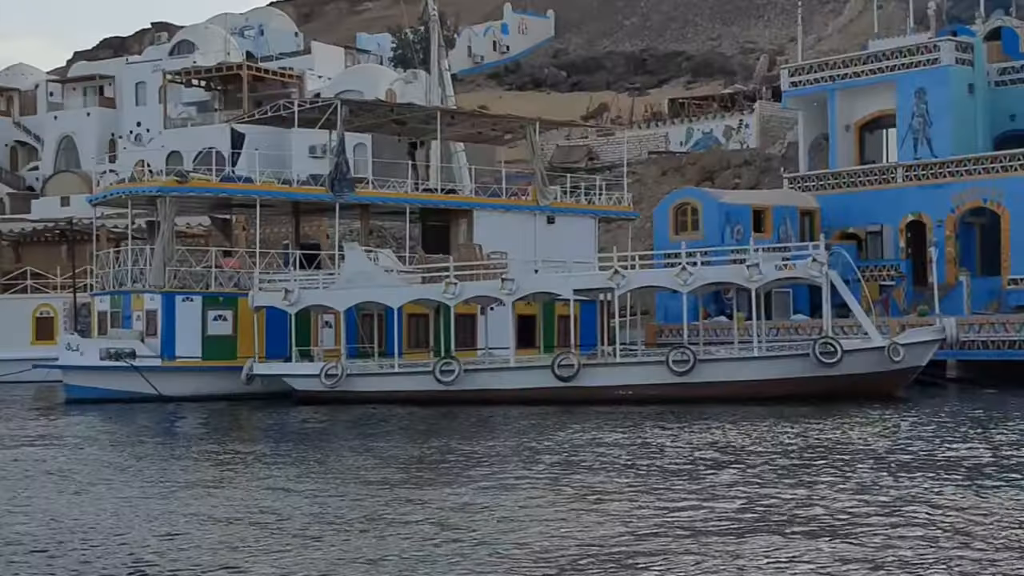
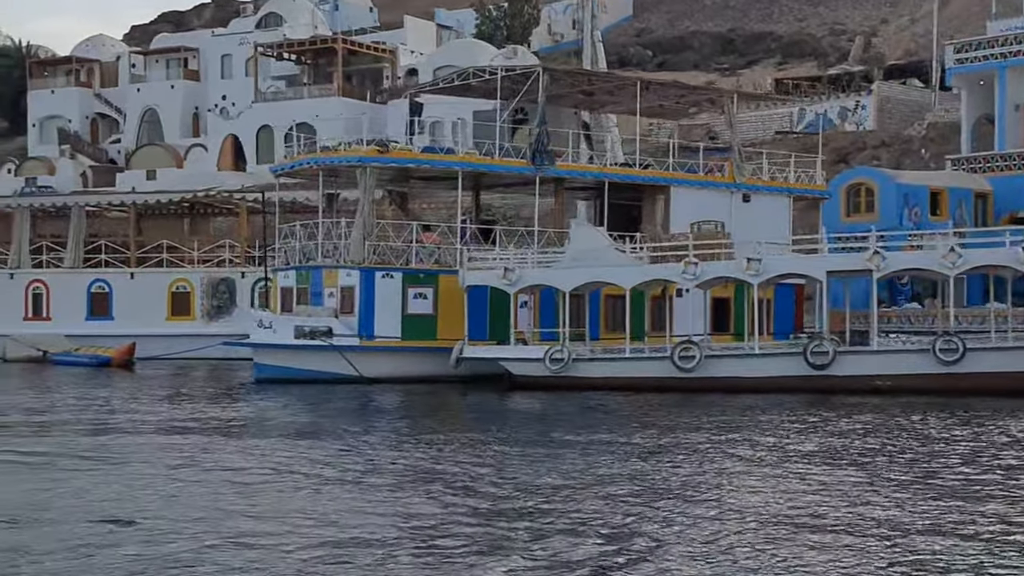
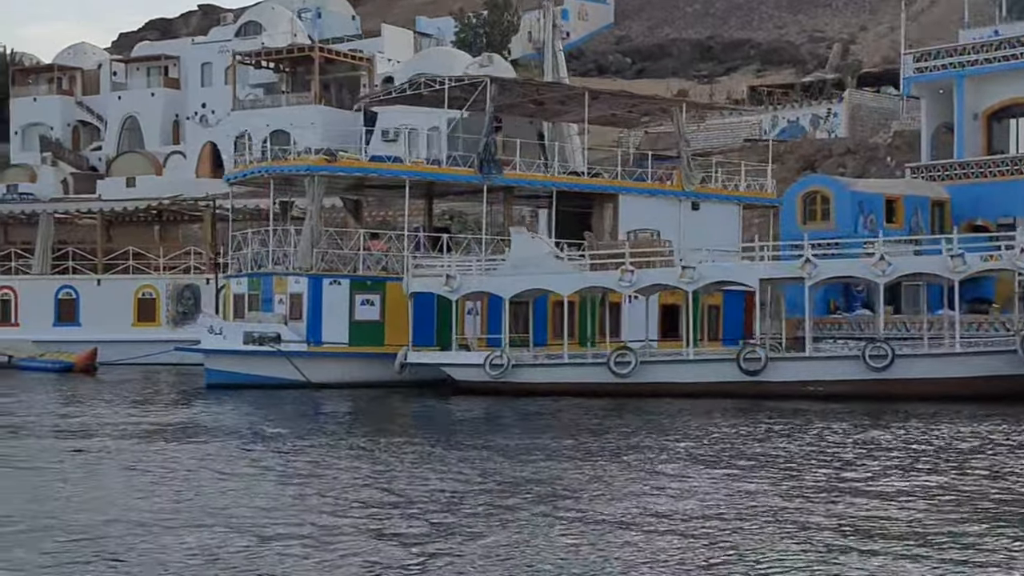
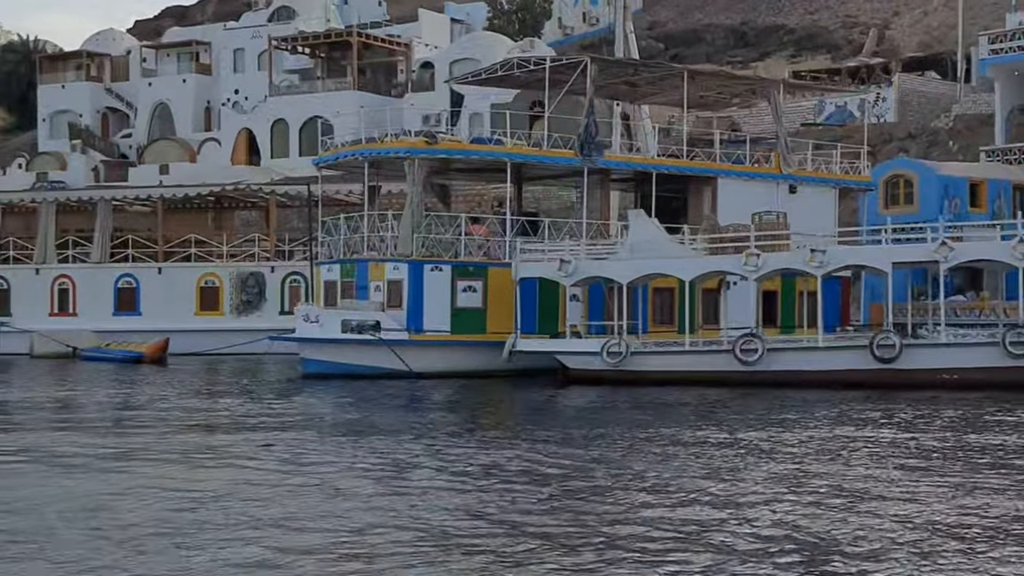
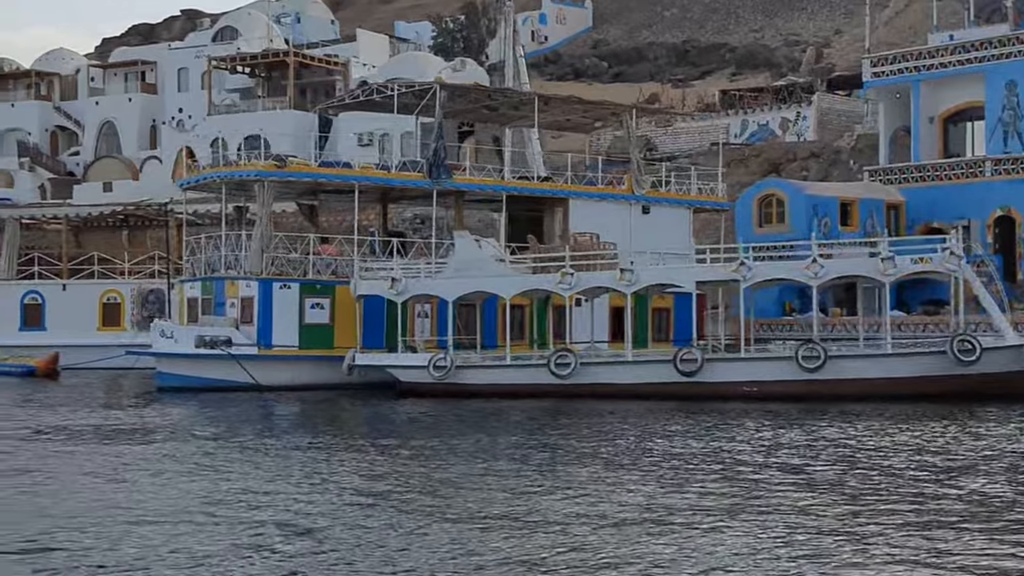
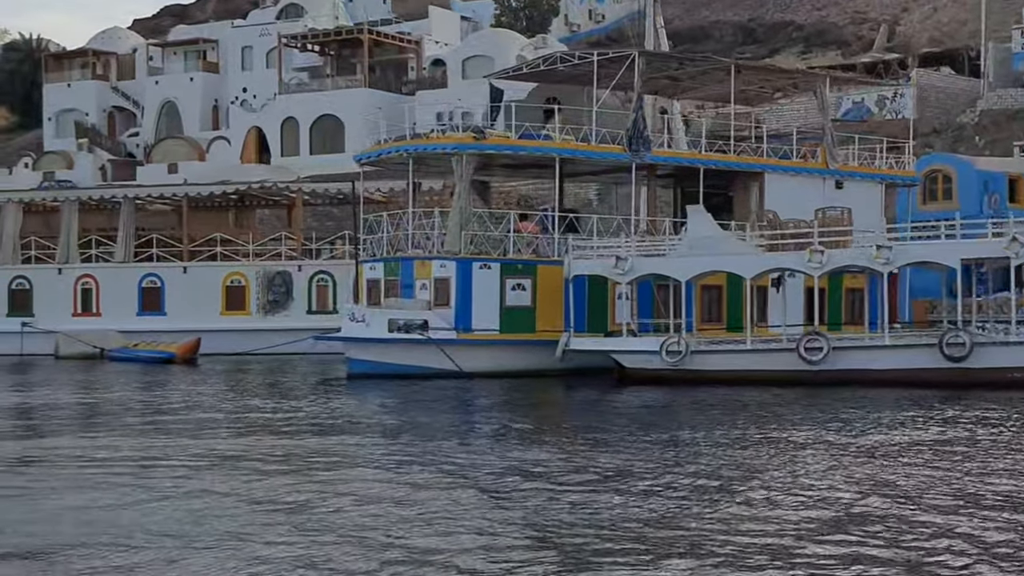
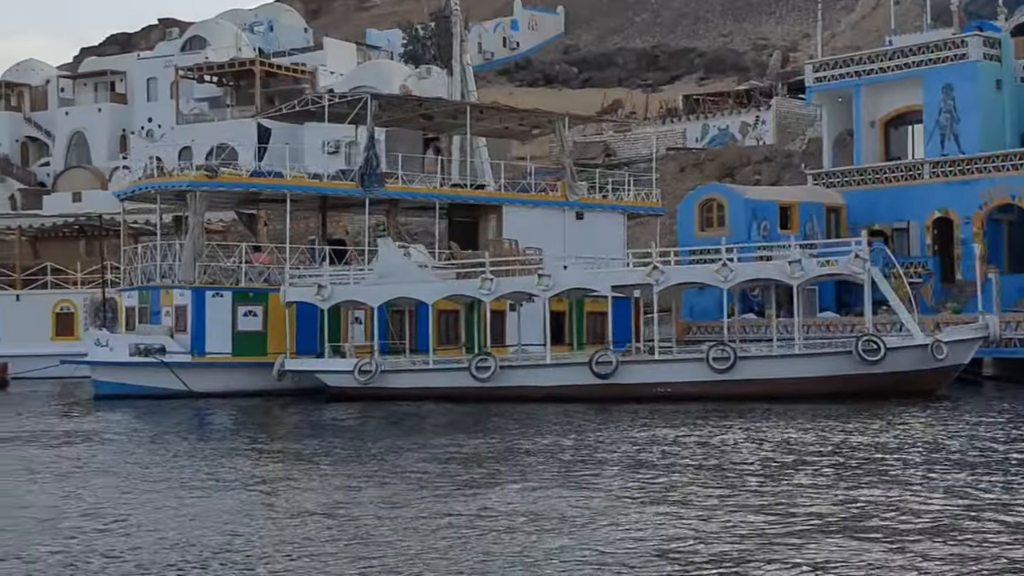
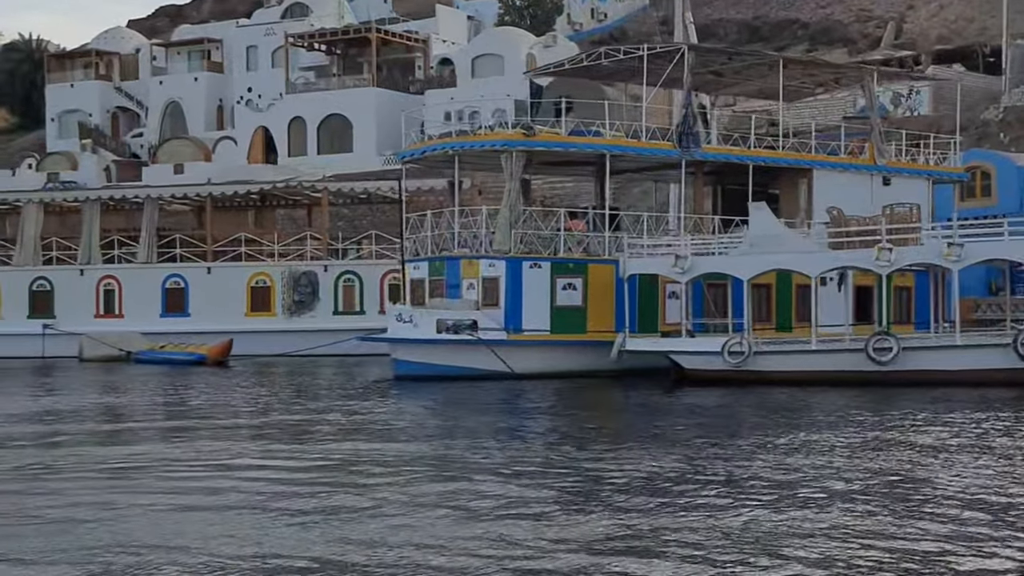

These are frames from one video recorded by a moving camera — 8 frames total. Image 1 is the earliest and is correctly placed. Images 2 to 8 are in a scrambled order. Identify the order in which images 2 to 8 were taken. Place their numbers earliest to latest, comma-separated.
7, 5, 3, 2, 4, 6, 8
